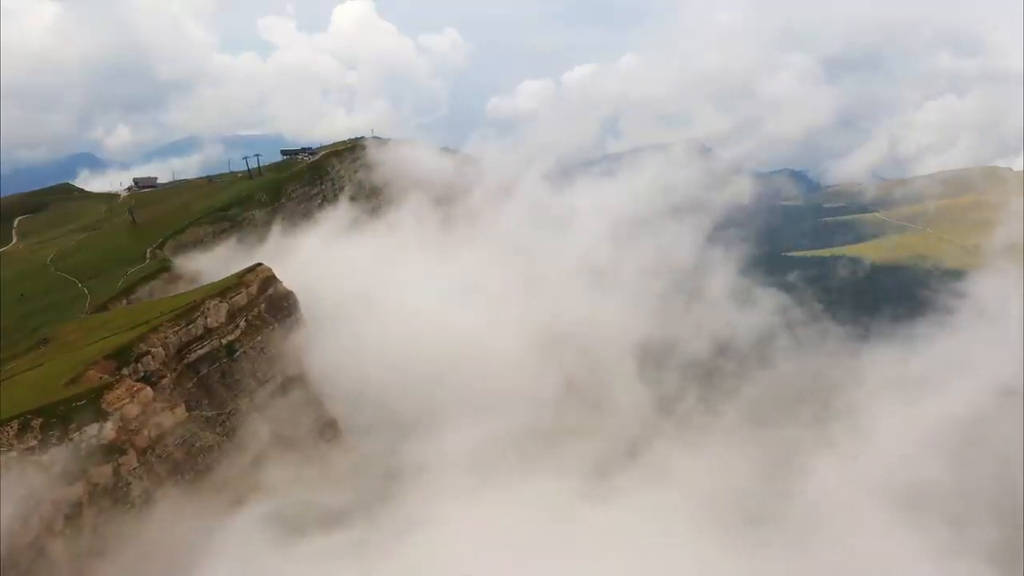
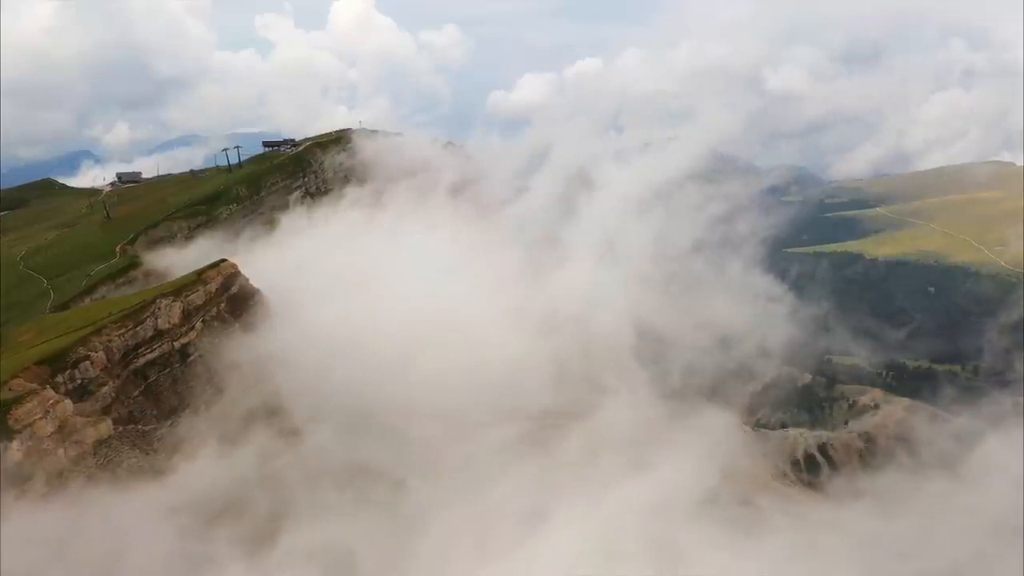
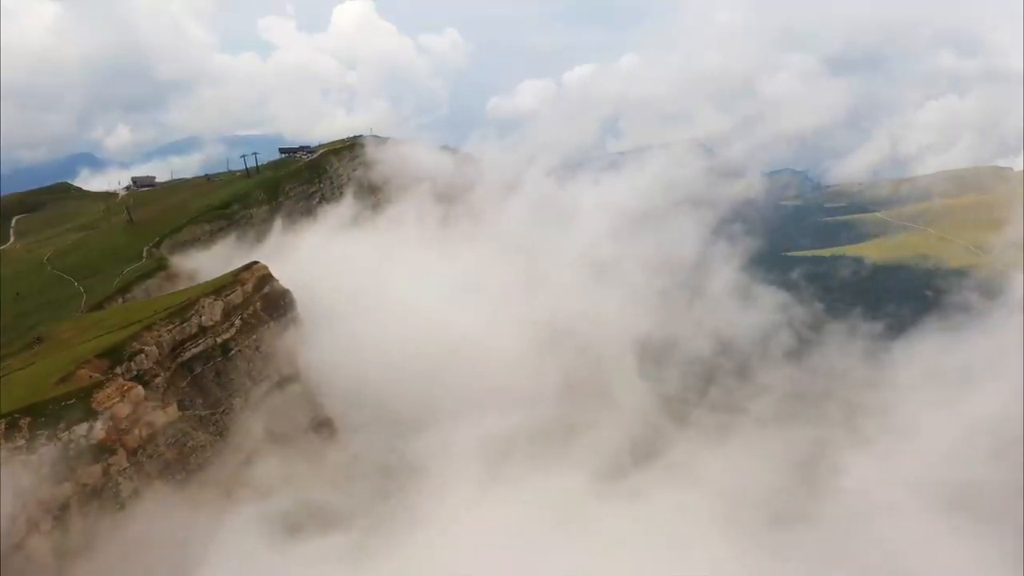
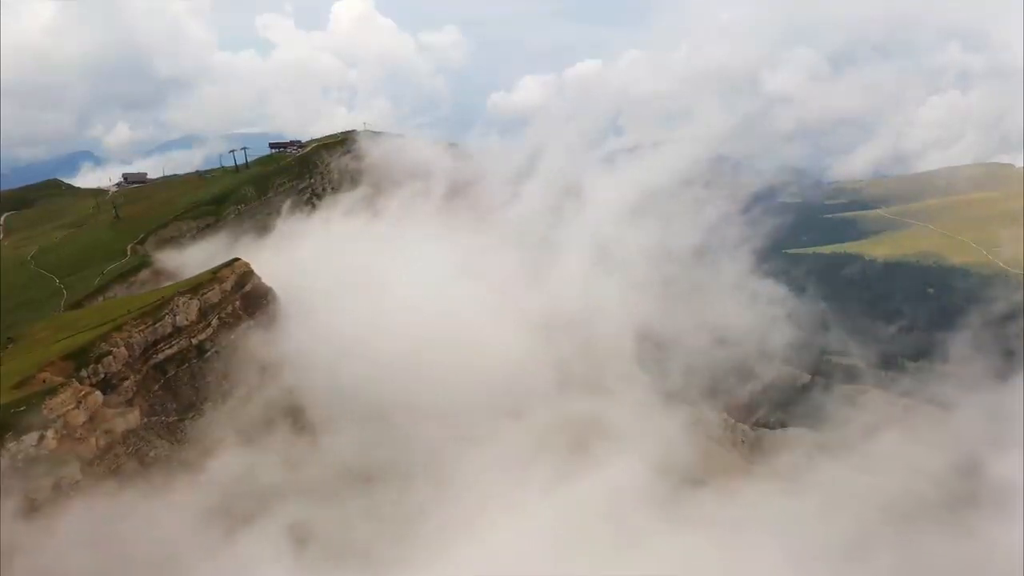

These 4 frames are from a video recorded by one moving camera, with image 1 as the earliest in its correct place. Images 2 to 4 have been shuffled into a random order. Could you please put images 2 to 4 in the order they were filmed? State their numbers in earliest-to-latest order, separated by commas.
3, 4, 2
